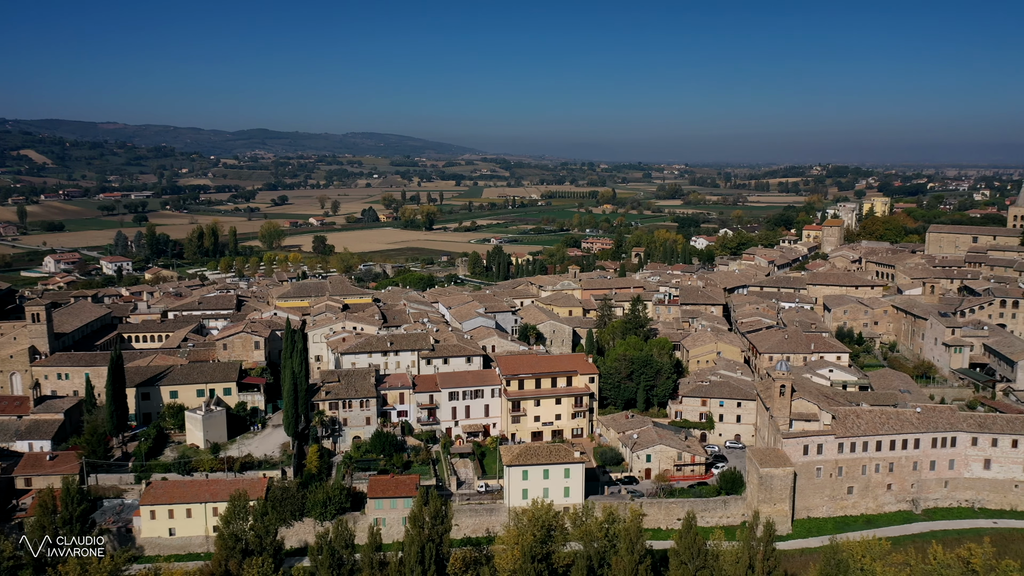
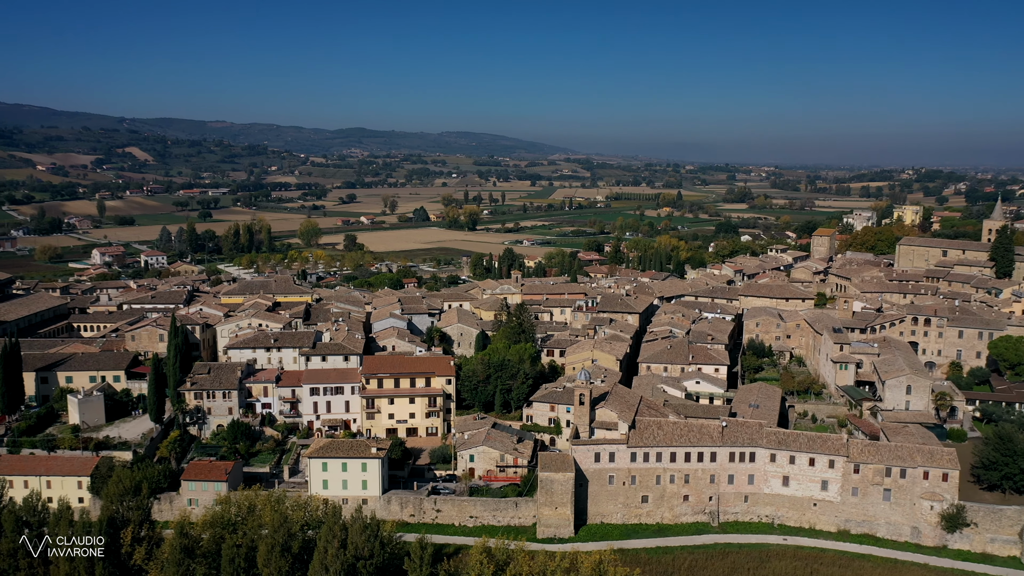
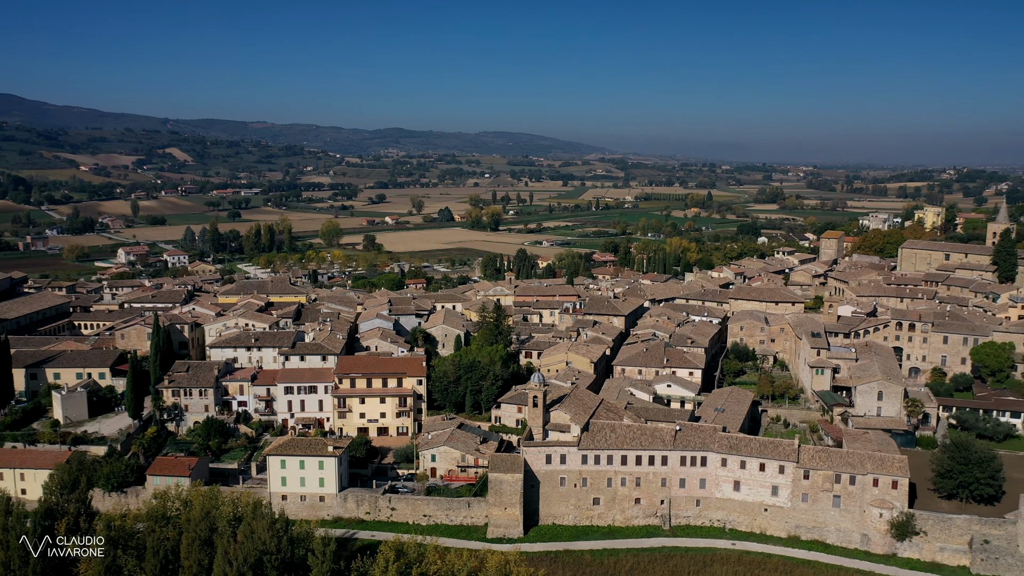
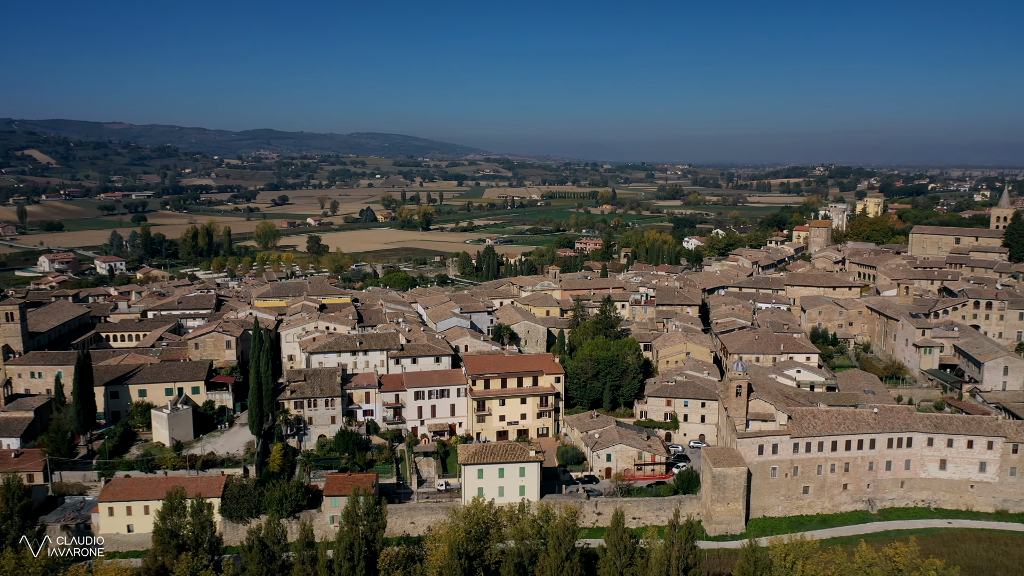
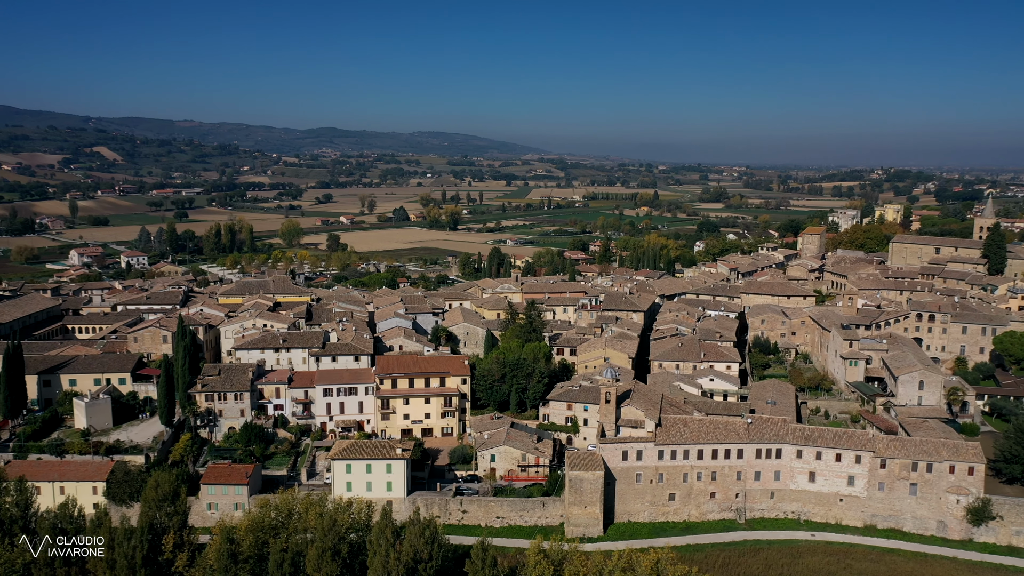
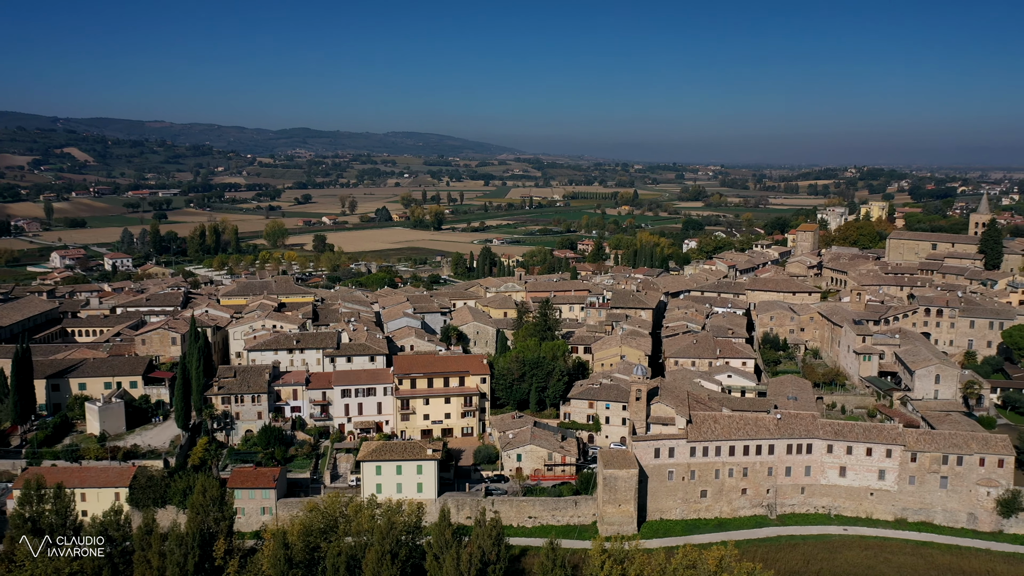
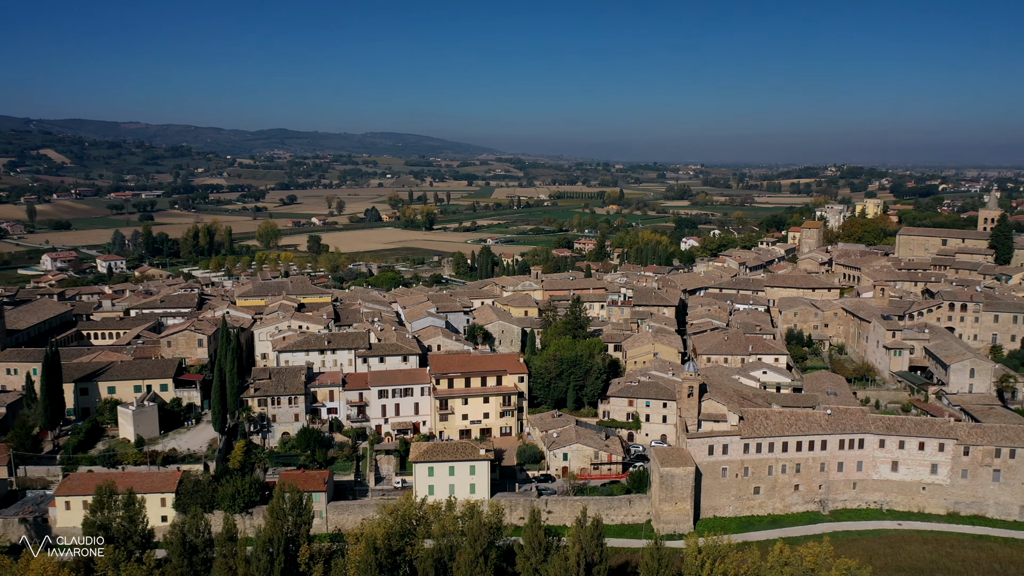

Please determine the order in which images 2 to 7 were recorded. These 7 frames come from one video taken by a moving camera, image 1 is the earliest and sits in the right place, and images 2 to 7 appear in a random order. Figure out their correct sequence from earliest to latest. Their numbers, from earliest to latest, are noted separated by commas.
4, 7, 6, 5, 2, 3
